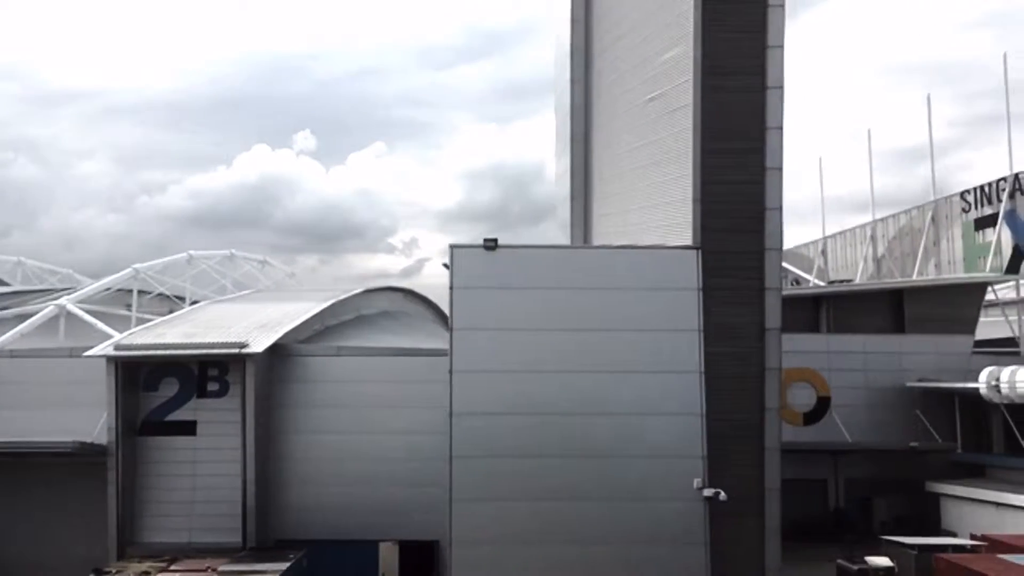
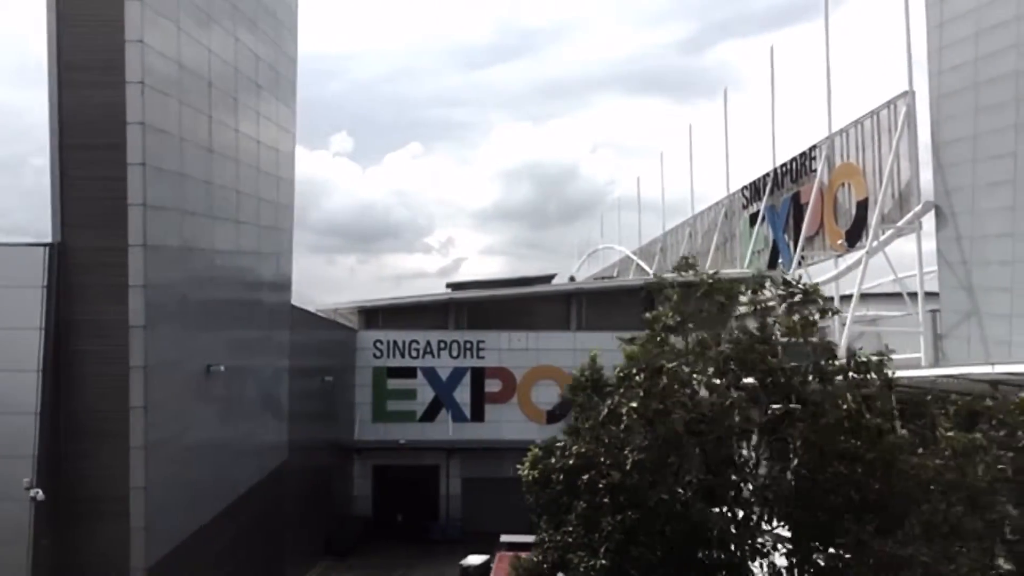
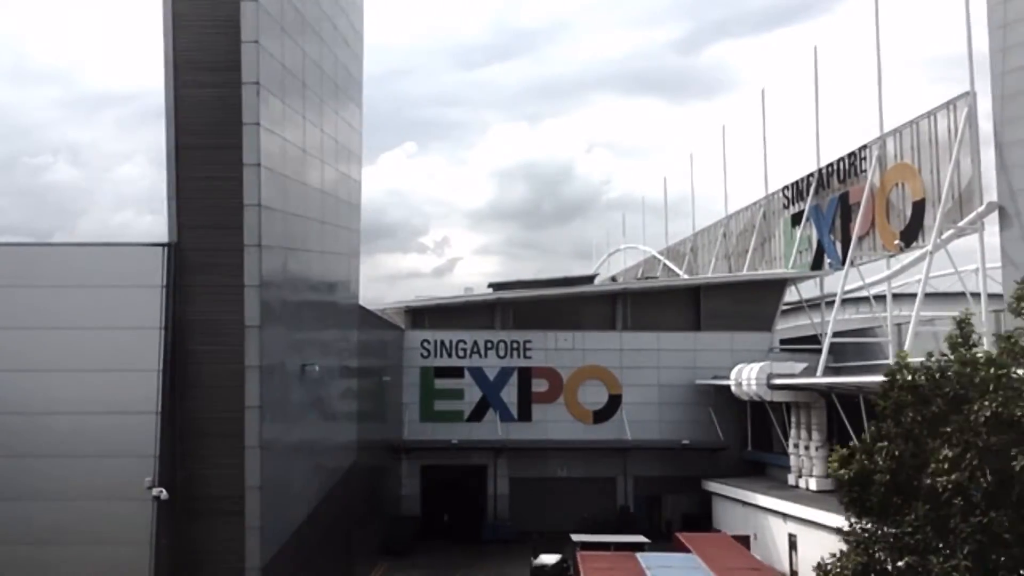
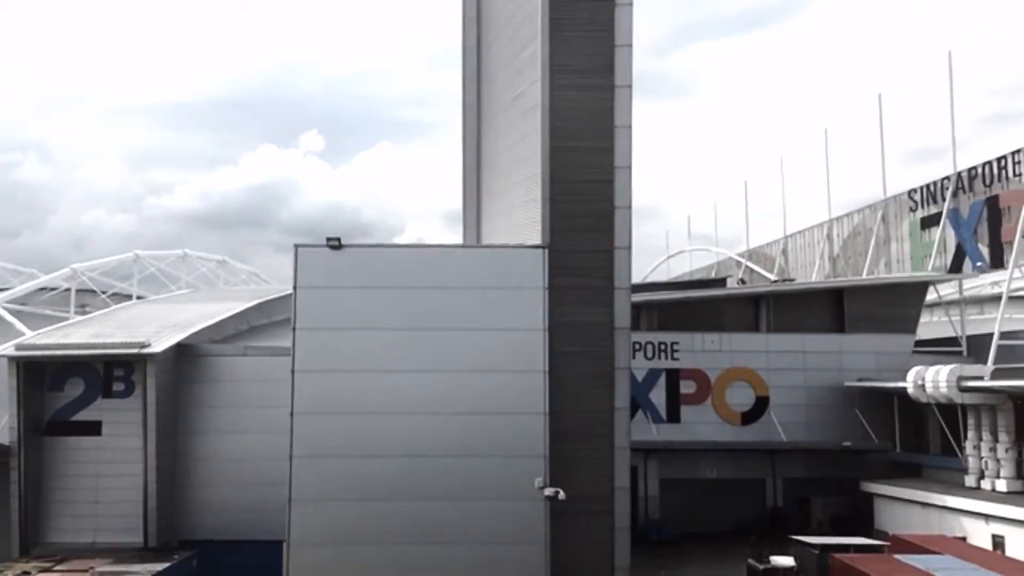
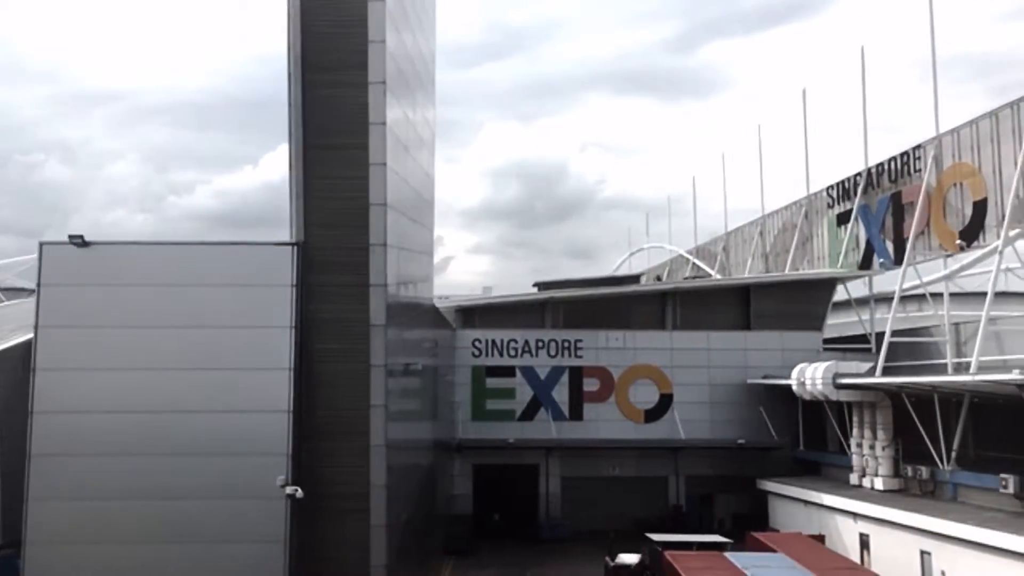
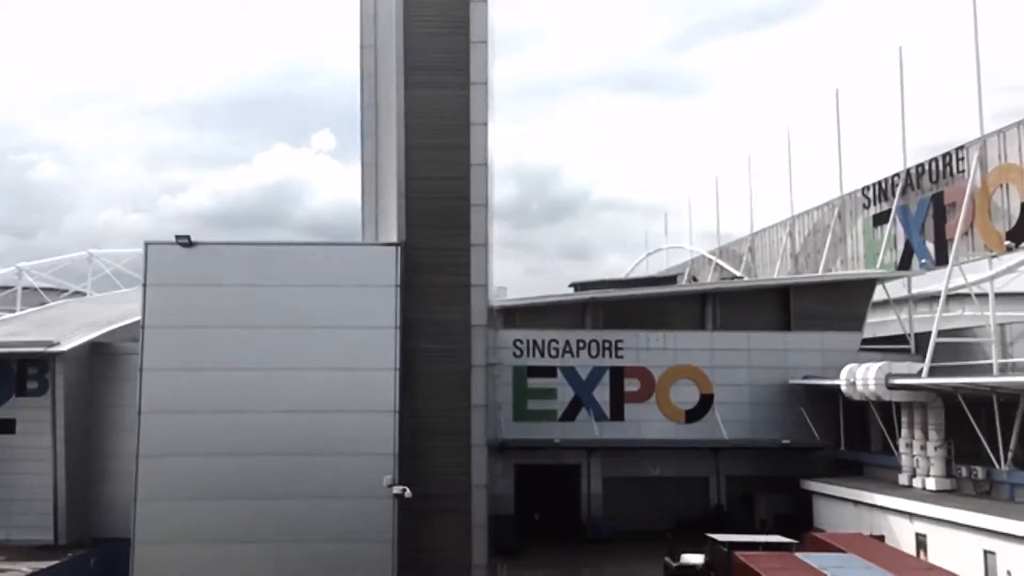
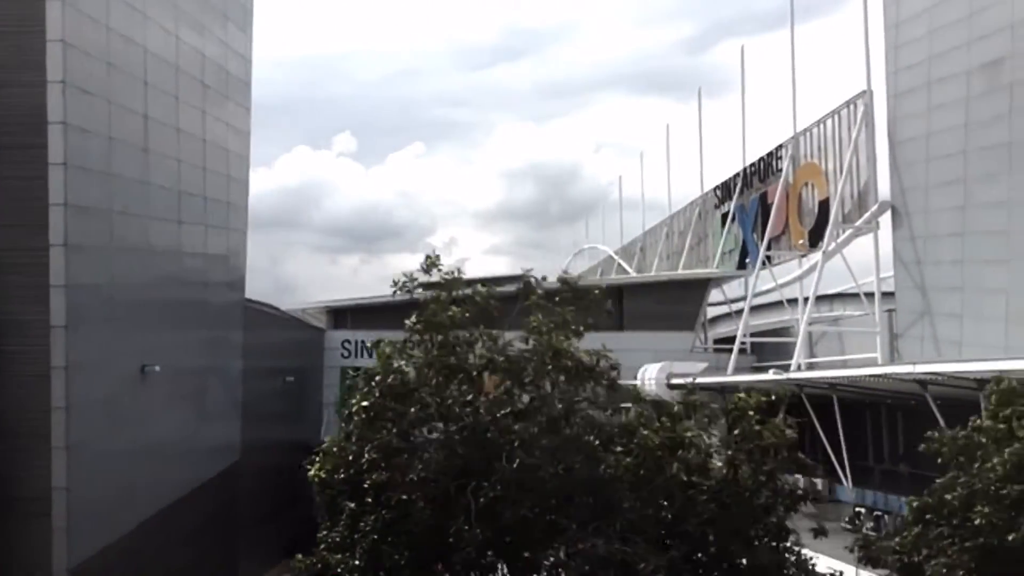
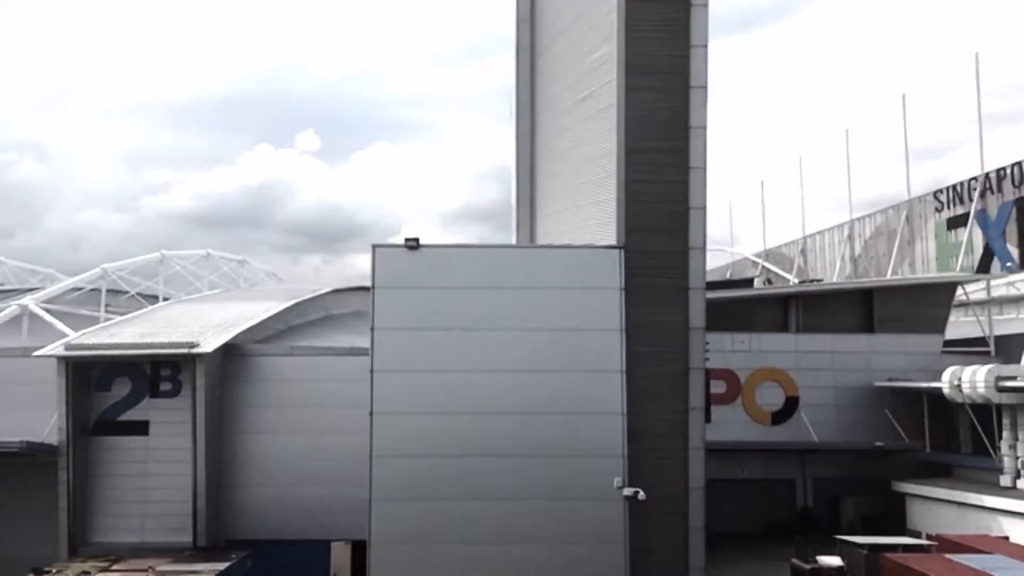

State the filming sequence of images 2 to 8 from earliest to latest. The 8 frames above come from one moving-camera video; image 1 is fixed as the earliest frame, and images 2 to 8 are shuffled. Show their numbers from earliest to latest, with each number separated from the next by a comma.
8, 4, 6, 5, 3, 2, 7
